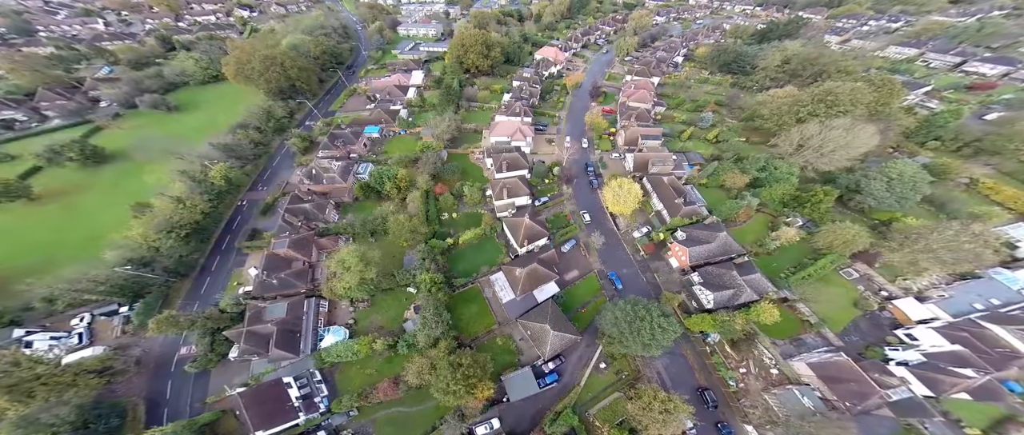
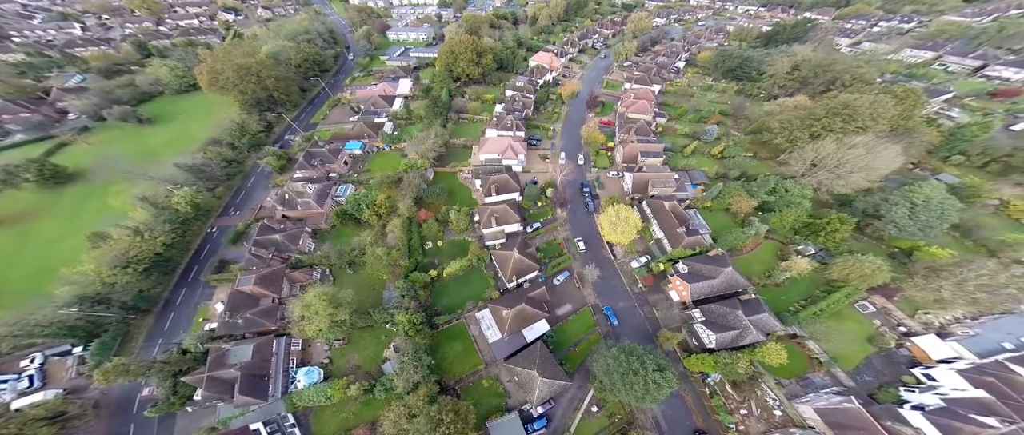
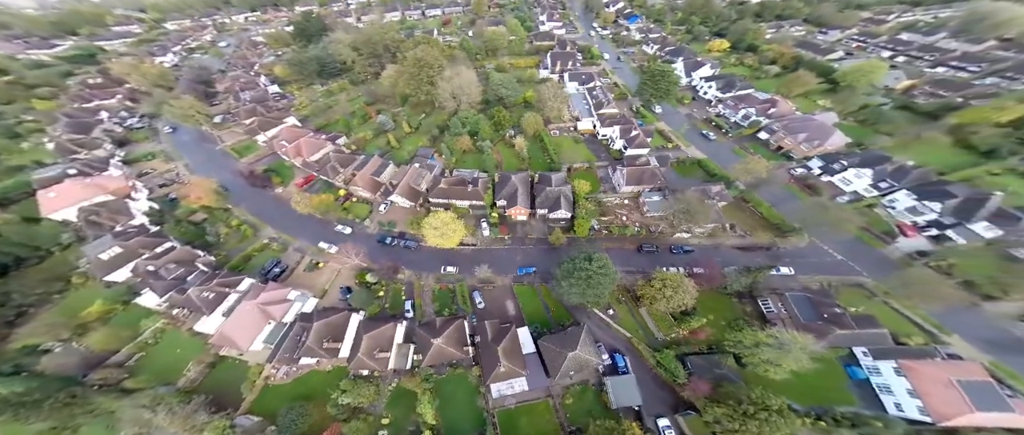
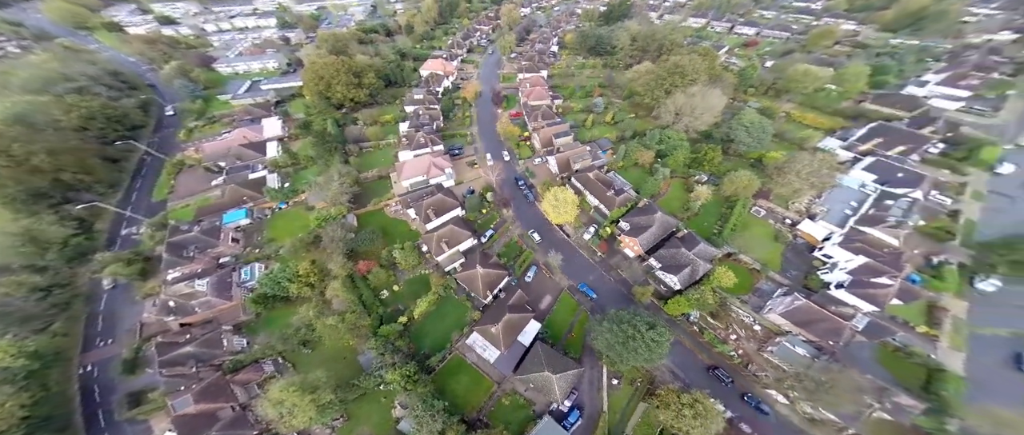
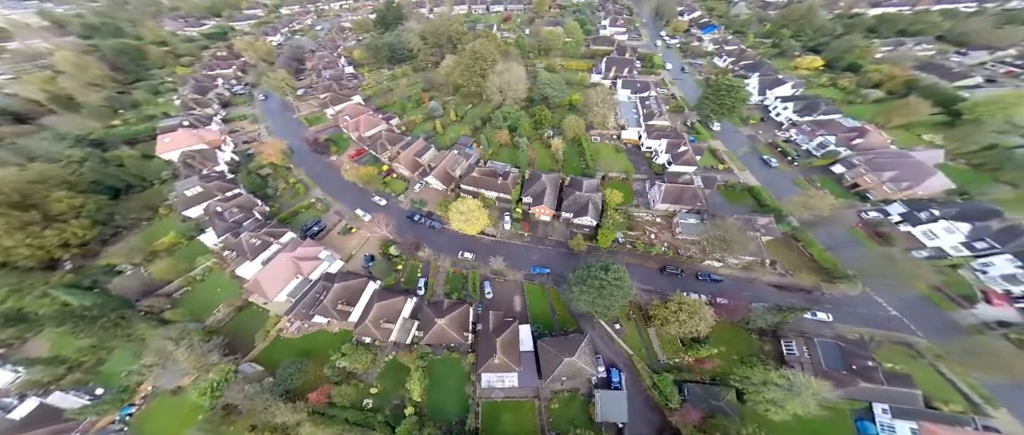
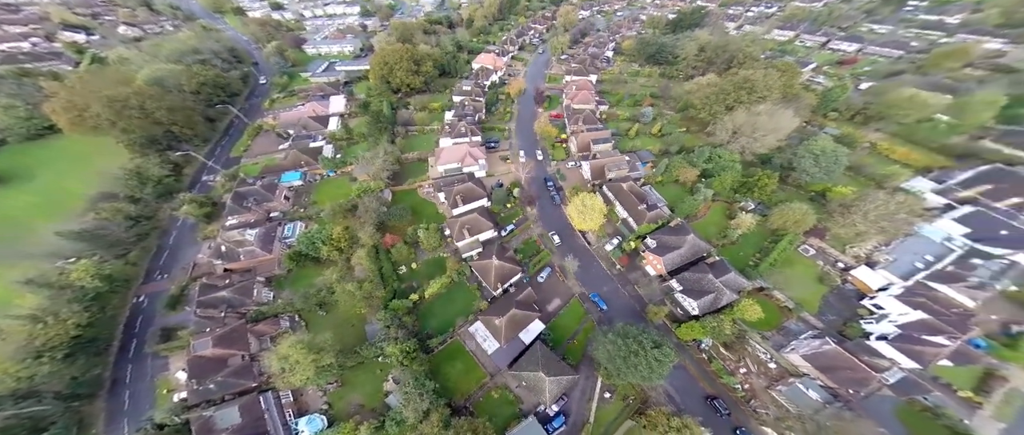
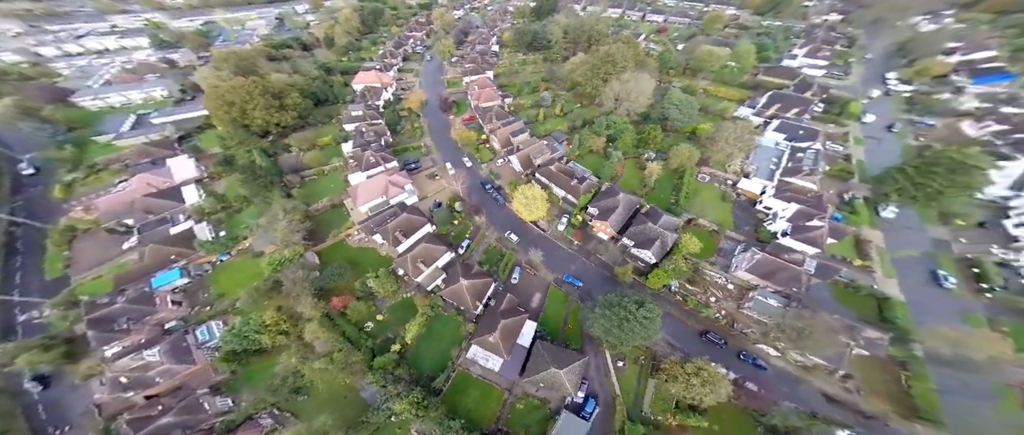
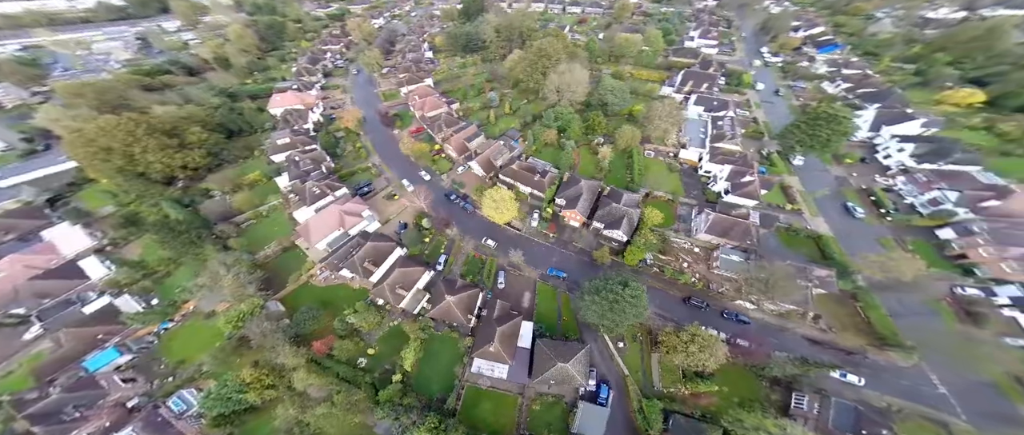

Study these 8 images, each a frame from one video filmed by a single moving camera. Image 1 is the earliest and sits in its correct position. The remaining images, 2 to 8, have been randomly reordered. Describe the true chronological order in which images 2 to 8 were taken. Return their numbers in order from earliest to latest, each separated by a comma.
2, 6, 4, 7, 8, 5, 3
